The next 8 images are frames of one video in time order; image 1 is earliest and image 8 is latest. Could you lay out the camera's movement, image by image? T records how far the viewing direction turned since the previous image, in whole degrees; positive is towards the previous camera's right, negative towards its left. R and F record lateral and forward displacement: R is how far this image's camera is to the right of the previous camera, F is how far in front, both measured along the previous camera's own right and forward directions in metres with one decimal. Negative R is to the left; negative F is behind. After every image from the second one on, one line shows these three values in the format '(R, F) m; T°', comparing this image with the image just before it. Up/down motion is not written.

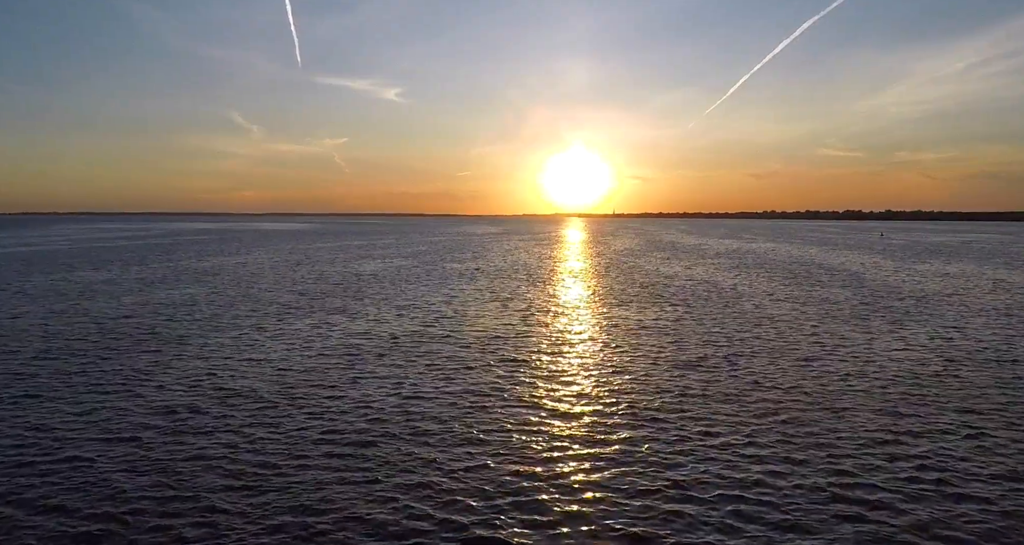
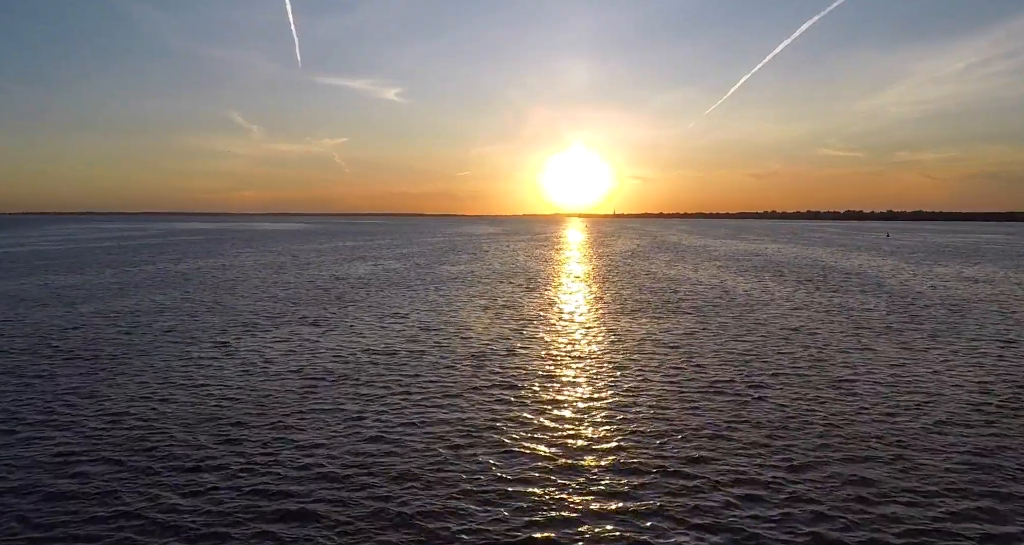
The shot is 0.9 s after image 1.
(+0.2, +2.7) m; 0°
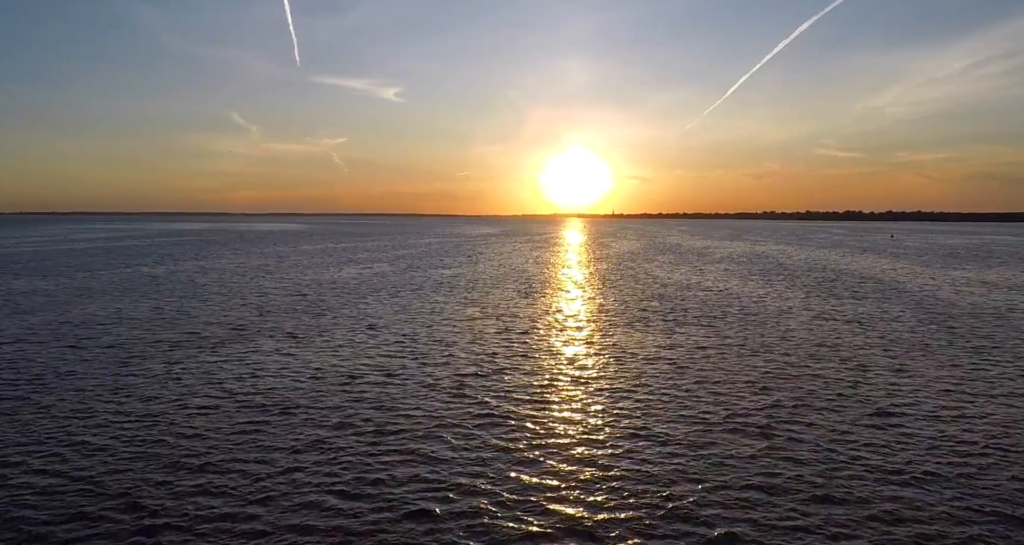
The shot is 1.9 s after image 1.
(+0.3, +2.8) m; 0°
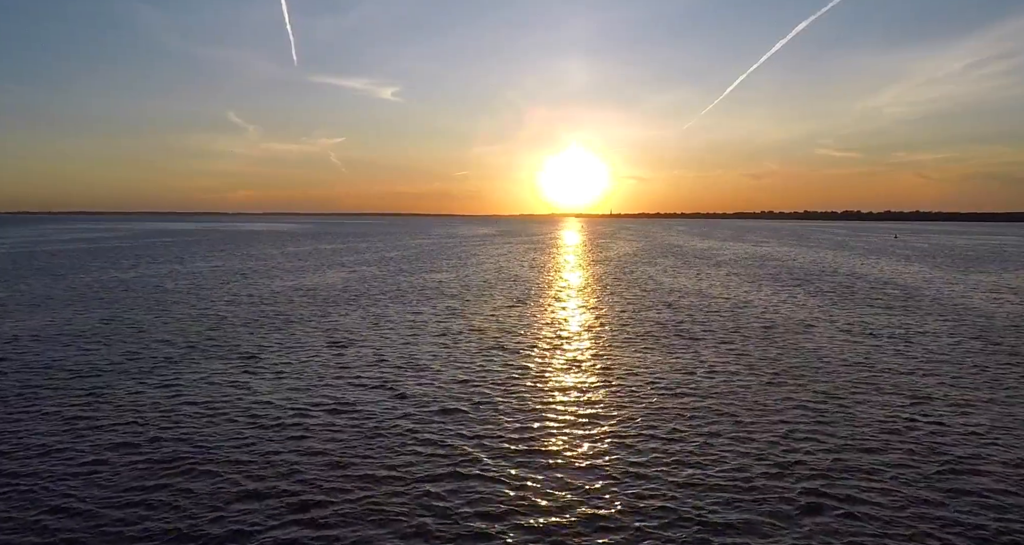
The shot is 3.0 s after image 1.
(+0.3, +3.1) m; 0°
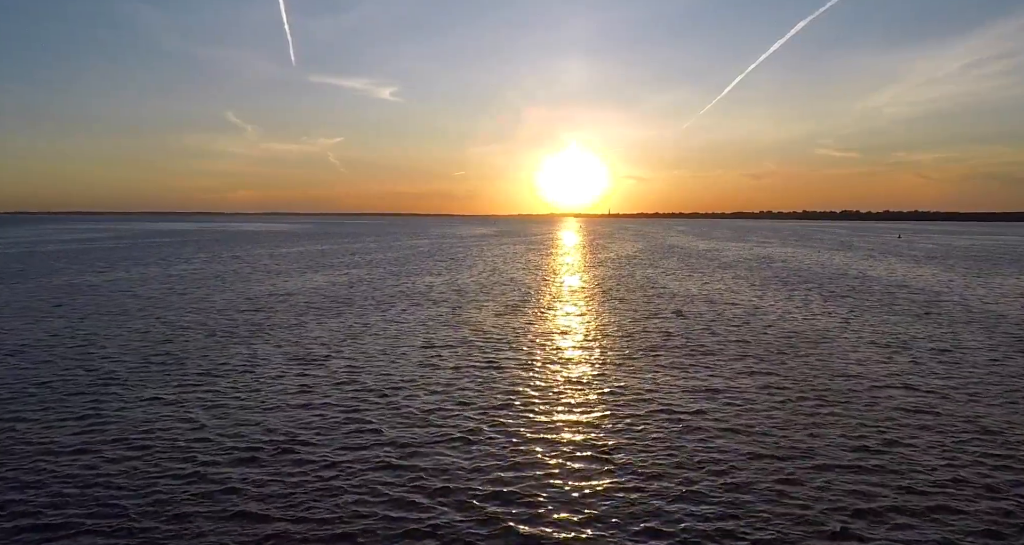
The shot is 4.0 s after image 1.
(+0.2, +2.4) m; 0°
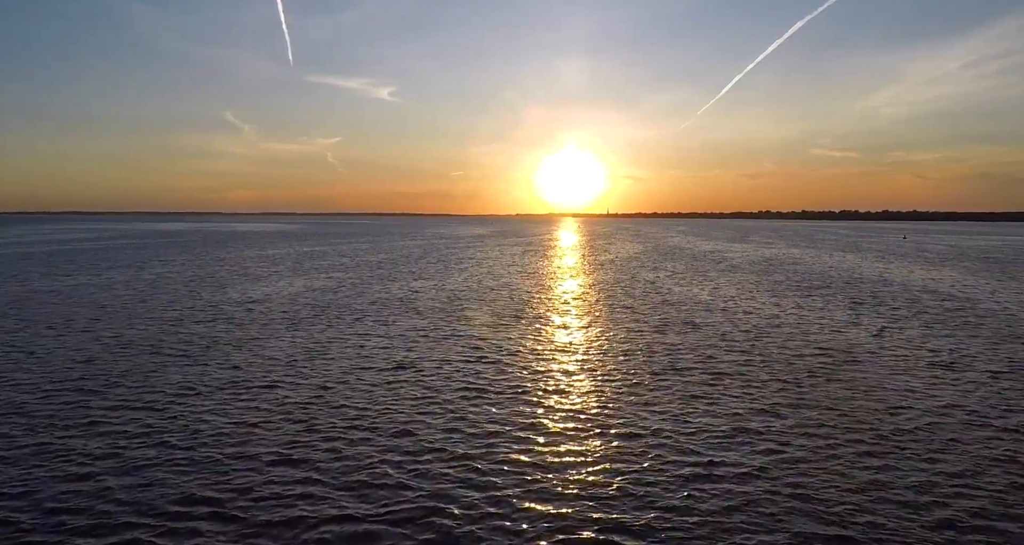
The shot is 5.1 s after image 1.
(+0.2, +3.2) m; 0°
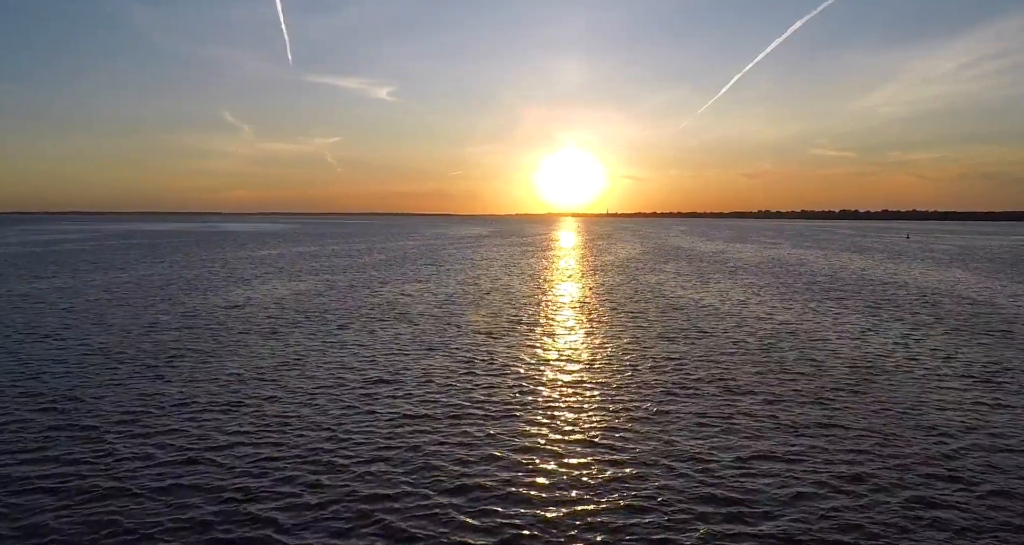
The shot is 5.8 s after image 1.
(+0.1, +1.8) m; 0°
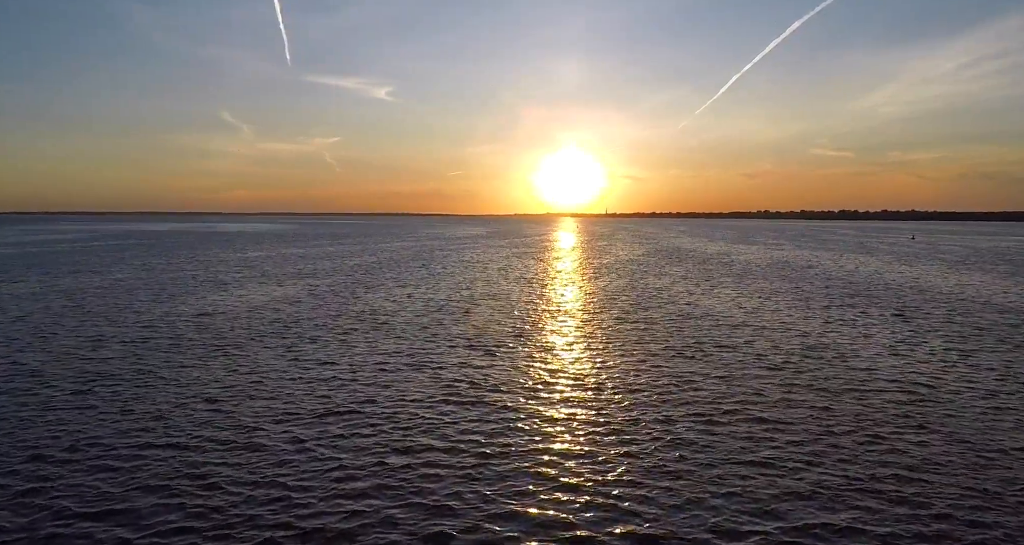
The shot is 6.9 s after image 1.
(+0.2, +2.5) m; 0°
